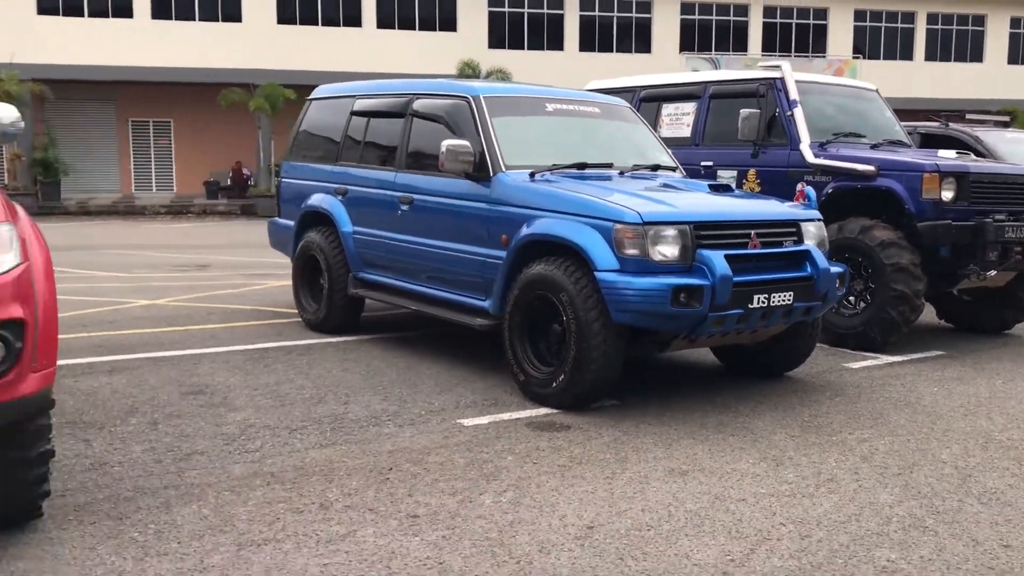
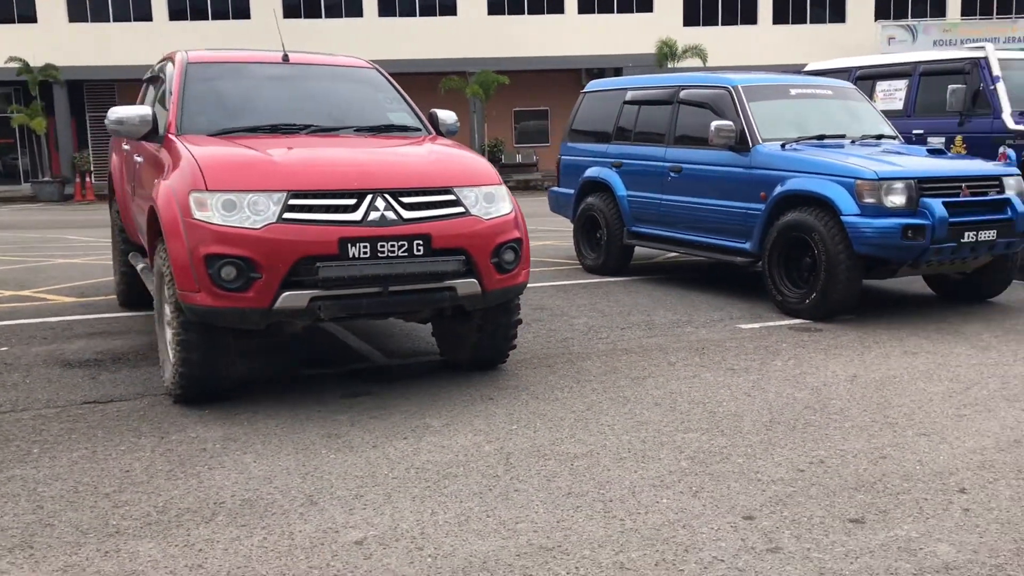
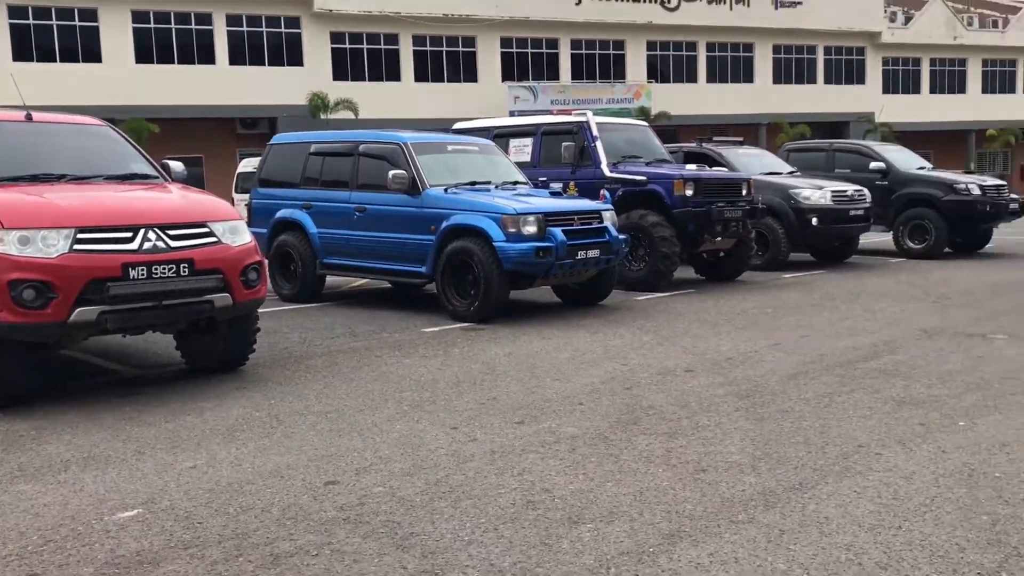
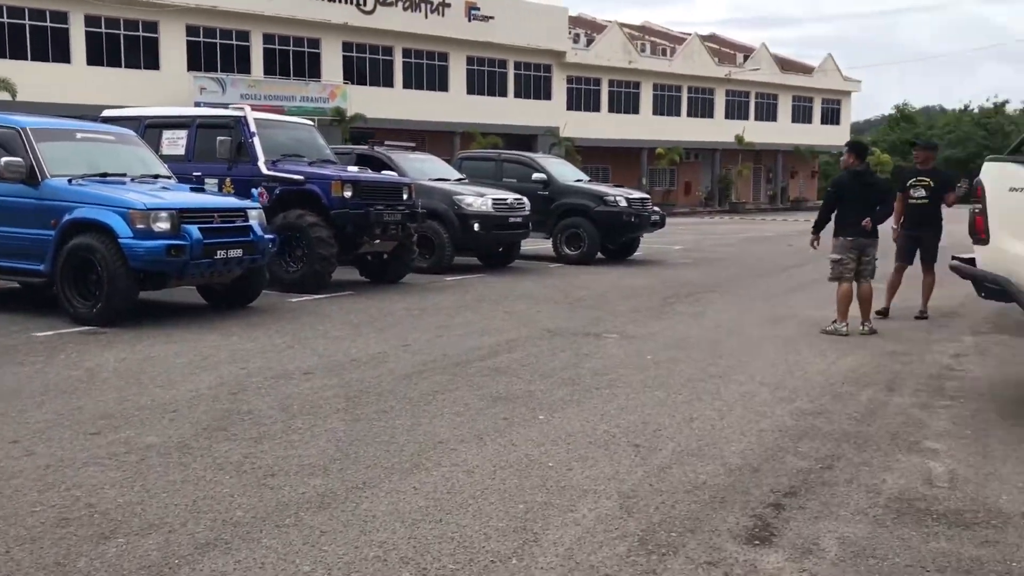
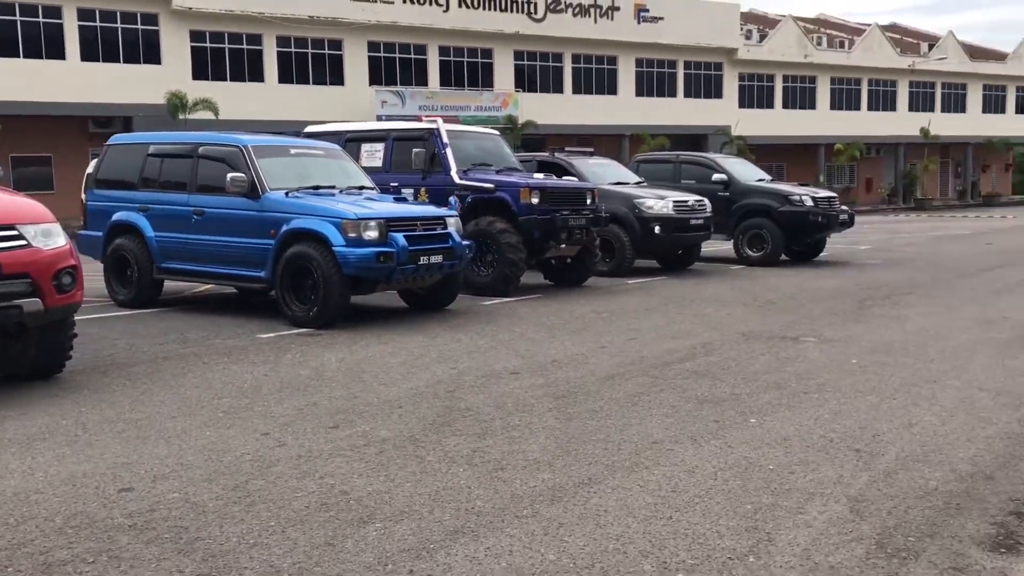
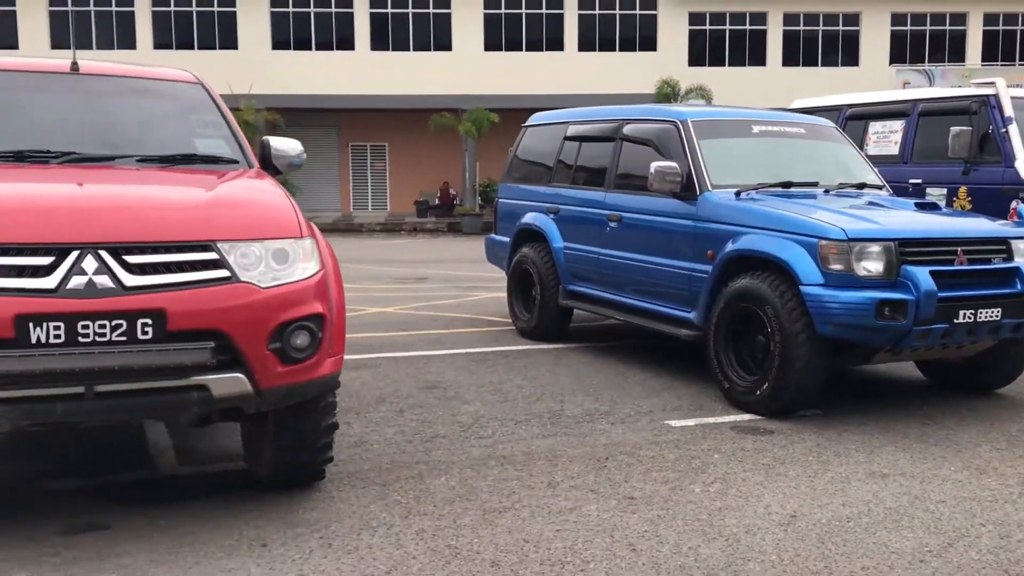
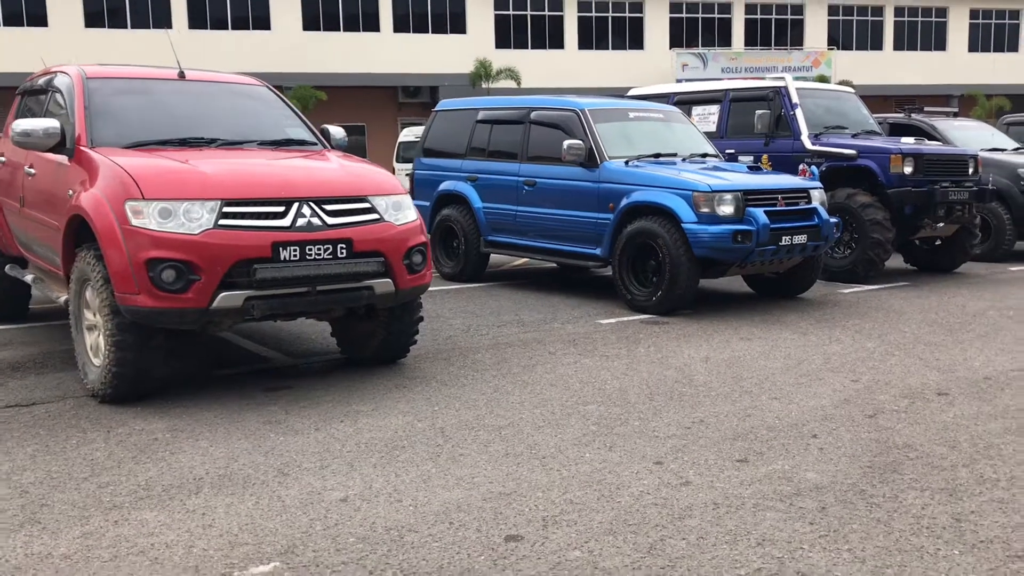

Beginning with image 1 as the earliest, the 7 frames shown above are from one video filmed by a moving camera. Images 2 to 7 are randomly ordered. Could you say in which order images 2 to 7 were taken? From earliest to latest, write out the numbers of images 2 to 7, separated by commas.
6, 2, 7, 3, 5, 4
